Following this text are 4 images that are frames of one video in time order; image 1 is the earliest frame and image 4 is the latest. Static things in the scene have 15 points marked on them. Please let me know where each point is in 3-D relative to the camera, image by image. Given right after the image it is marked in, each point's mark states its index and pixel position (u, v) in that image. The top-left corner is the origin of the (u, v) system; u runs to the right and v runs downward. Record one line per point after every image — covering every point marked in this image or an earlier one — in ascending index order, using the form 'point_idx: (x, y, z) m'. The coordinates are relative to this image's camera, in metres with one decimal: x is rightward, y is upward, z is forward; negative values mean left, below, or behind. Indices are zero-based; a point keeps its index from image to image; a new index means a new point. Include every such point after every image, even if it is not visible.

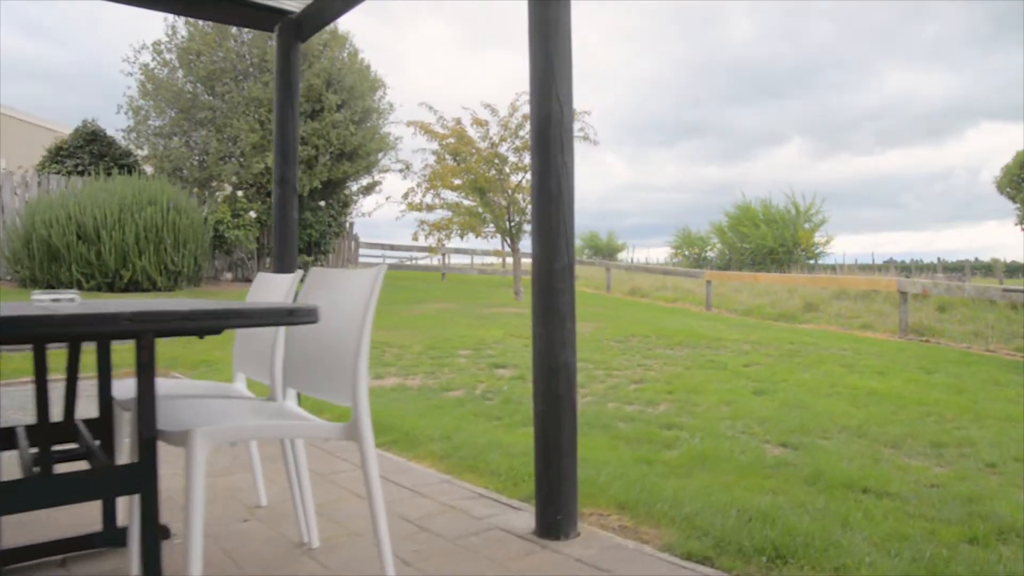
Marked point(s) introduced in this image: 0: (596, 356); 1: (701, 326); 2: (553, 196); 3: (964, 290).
0: (+0.8, -0.7, +7.6) m
1: (+2.6, -0.5, +10.5) m
2: (+0.1, +0.3, +2.6) m
3: (+5.0, 0.0, +8.5) m
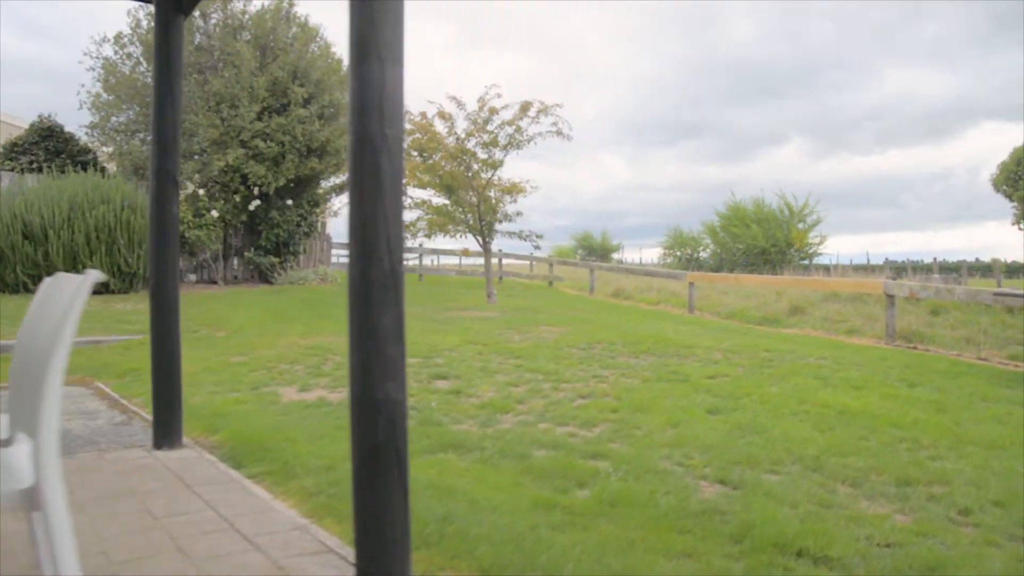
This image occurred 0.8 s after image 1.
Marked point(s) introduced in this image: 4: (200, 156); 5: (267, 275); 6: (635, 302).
0: (+0.3, -0.7, +7.0) m
1: (+2.1, -0.5, +9.8) m
2: (-0.4, +0.3, +2.0) m
3: (+4.5, -0.1, +7.9) m
4: (-5.4, +2.3, +13.4) m
5: (-4.7, +0.3, +14.9) m
6: (+2.5, -0.3, +15.5) m
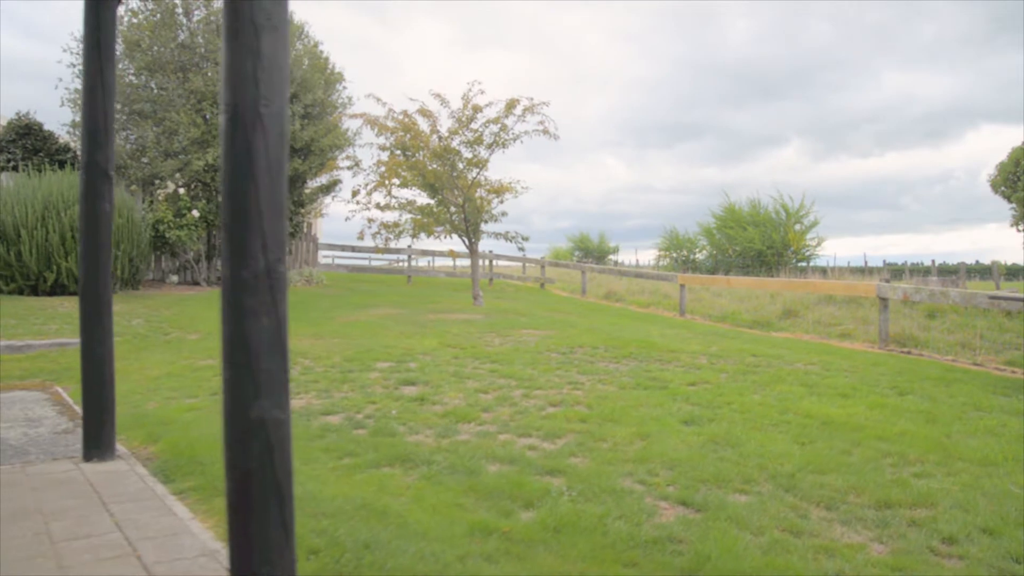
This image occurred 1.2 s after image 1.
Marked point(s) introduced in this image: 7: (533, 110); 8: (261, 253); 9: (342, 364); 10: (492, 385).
0: (+0.1, -0.7, +6.7) m
1: (+1.9, -0.6, +9.5) m
2: (-0.6, +0.3, +1.7) m
3: (+4.3, -0.1, +7.6) m
4: (-5.6, +2.3, +13.1) m
5: (-4.9, +0.2, +14.6) m
6: (+2.2, -0.3, +15.2) m
7: (+0.3, +2.5, +11.0) m
8: (-0.5, +0.1, +1.7) m
9: (-1.6, -0.7, +7.3) m
10: (-0.2, -0.8, +6.0) m
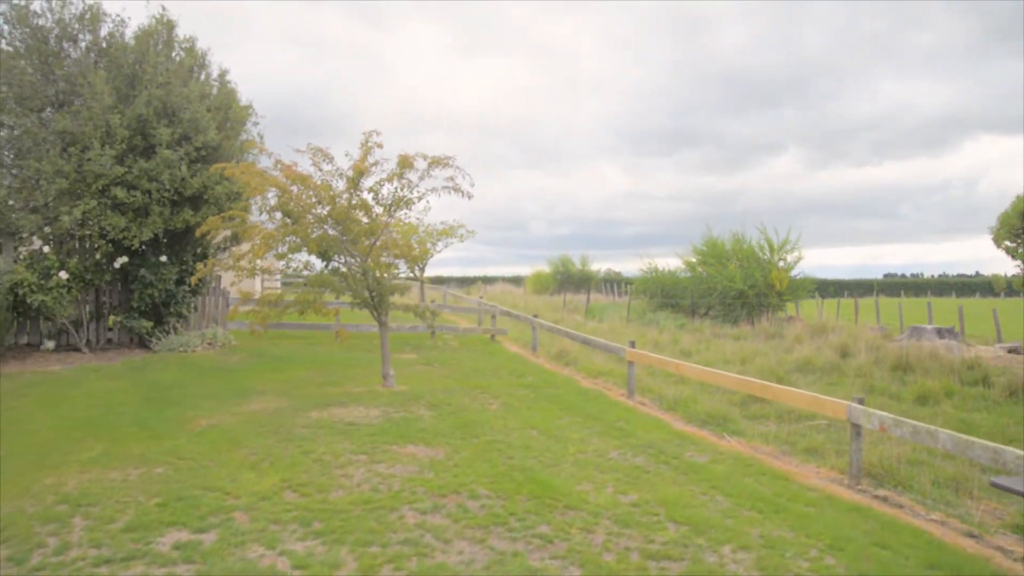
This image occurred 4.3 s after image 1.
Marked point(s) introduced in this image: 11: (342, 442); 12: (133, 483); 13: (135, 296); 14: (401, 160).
0: (-1.0, -1.7, +4.8) m
1: (+0.7, -1.6, +7.7) m
2: (-1.8, -0.7, -0.2) m
3: (+3.2, -1.1, +5.7) m
4: (-6.8, +1.2, +11.3) m
5: (-6.1, -0.9, +12.8) m
6: (+1.1, -1.4, +13.3) m
7: (-0.9, +1.5, +9.2) m
8: (-1.7, -0.9, -0.2) m
9: (-2.8, -1.7, +5.4) m
10: (-1.3, -1.8, +4.2) m
11: (-1.7, -1.5, +7.8) m
12: (-3.2, -1.6, +6.6) m
13: (-6.0, -0.1, +12.4) m
14: (-1.2, +1.5, +8.7) m
